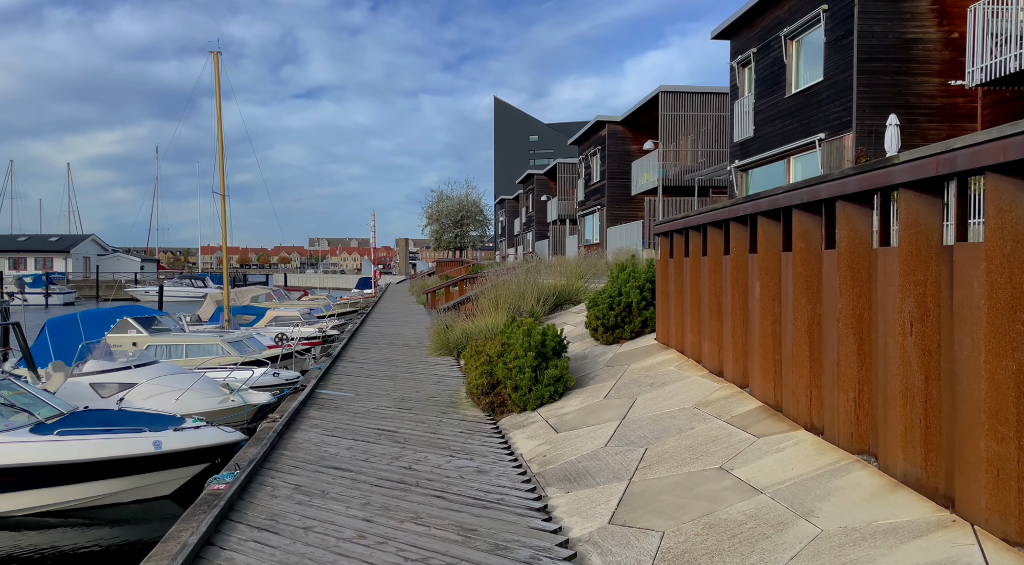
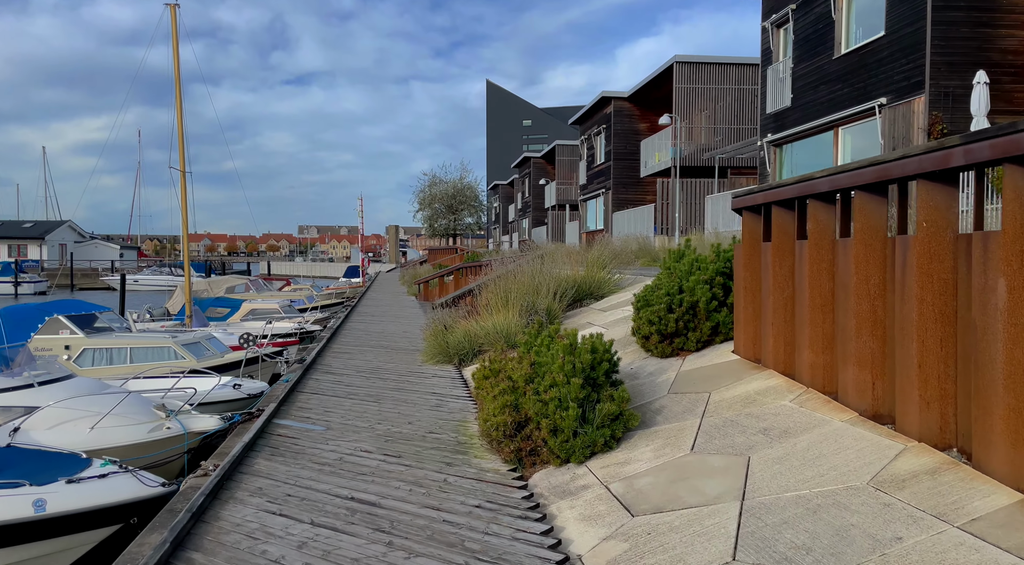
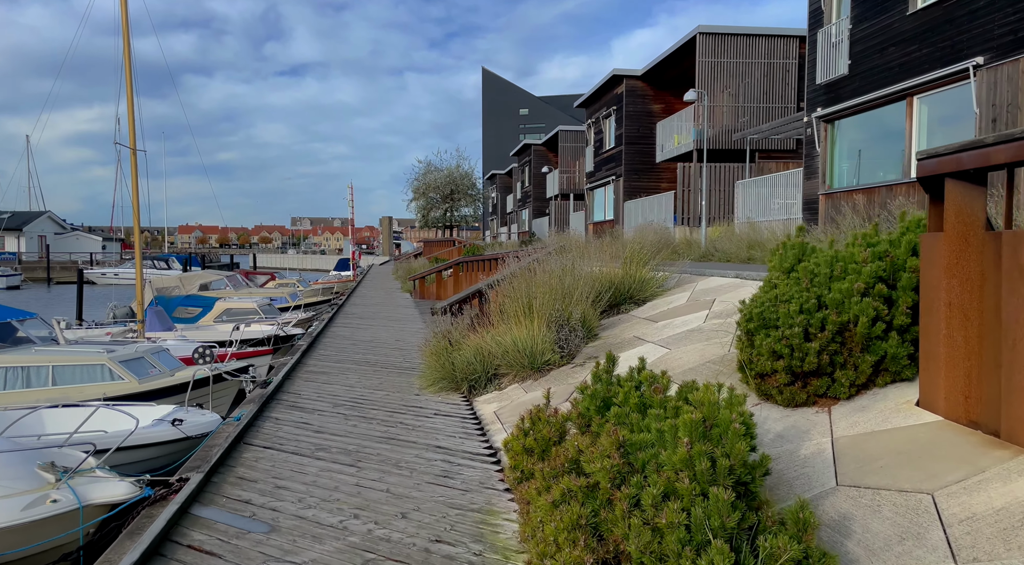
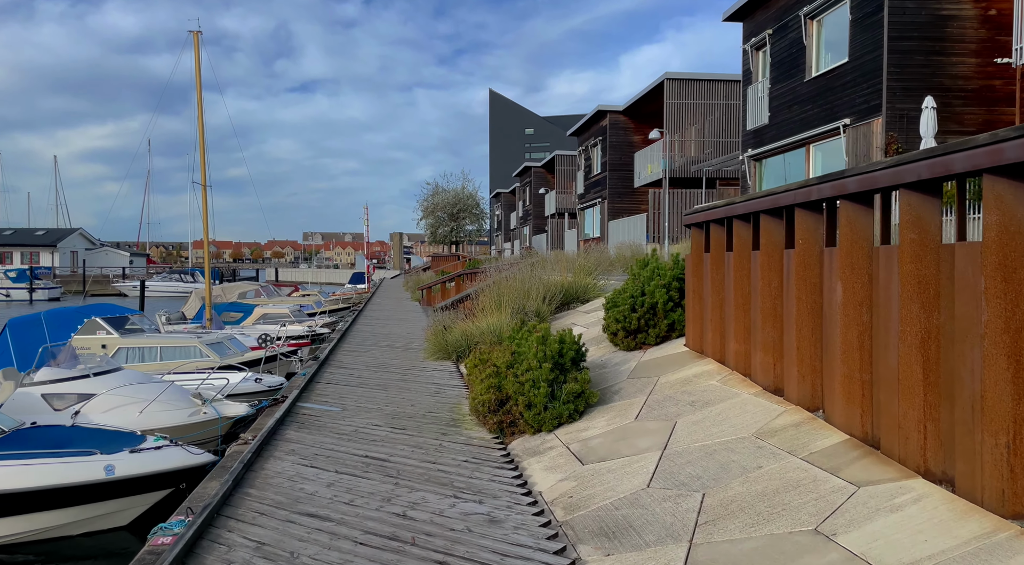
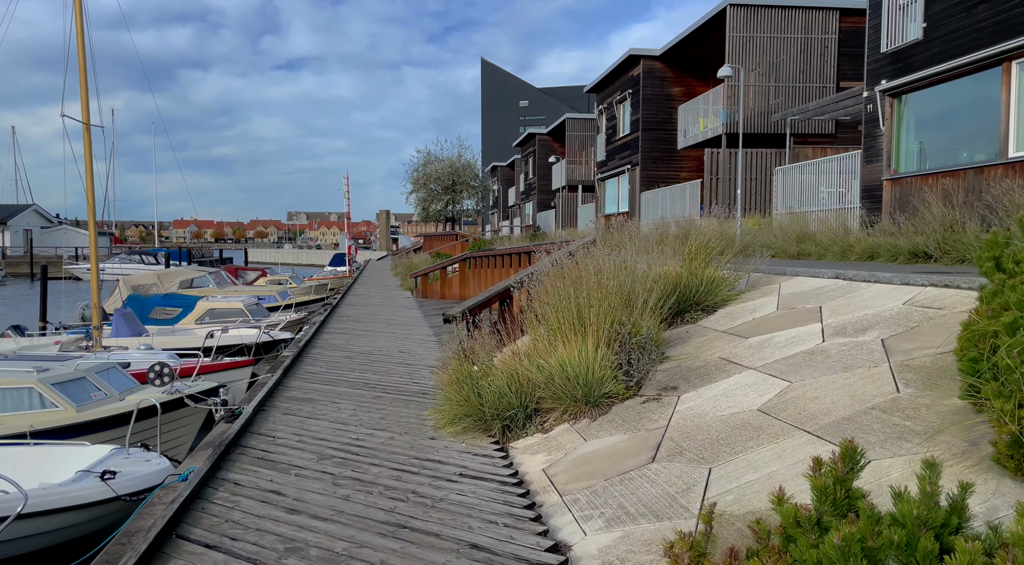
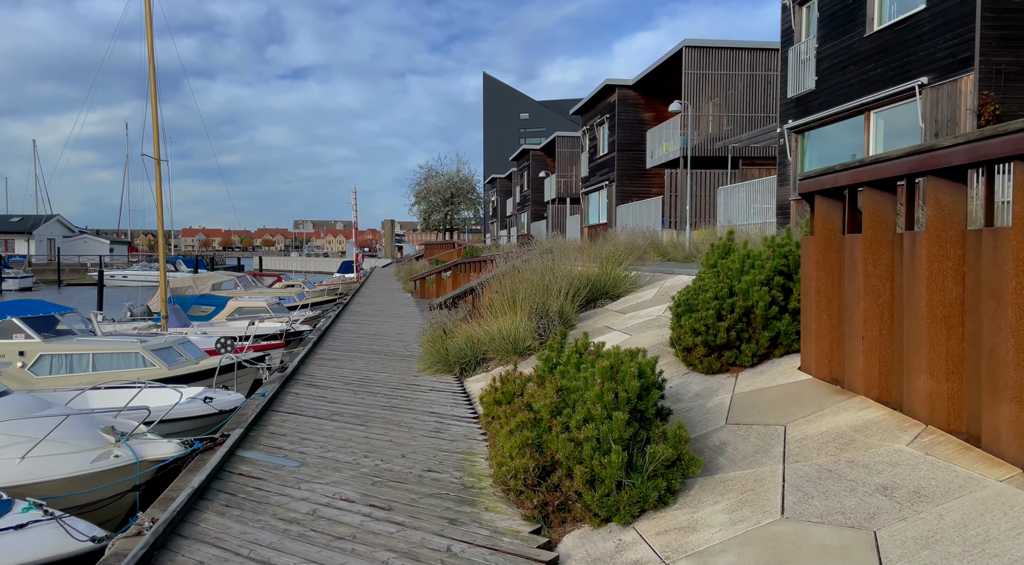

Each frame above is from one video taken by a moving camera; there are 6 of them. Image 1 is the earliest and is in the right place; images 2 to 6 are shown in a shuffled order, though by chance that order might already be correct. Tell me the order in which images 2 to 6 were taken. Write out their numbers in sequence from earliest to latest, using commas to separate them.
4, 2, 6, 3, 5
